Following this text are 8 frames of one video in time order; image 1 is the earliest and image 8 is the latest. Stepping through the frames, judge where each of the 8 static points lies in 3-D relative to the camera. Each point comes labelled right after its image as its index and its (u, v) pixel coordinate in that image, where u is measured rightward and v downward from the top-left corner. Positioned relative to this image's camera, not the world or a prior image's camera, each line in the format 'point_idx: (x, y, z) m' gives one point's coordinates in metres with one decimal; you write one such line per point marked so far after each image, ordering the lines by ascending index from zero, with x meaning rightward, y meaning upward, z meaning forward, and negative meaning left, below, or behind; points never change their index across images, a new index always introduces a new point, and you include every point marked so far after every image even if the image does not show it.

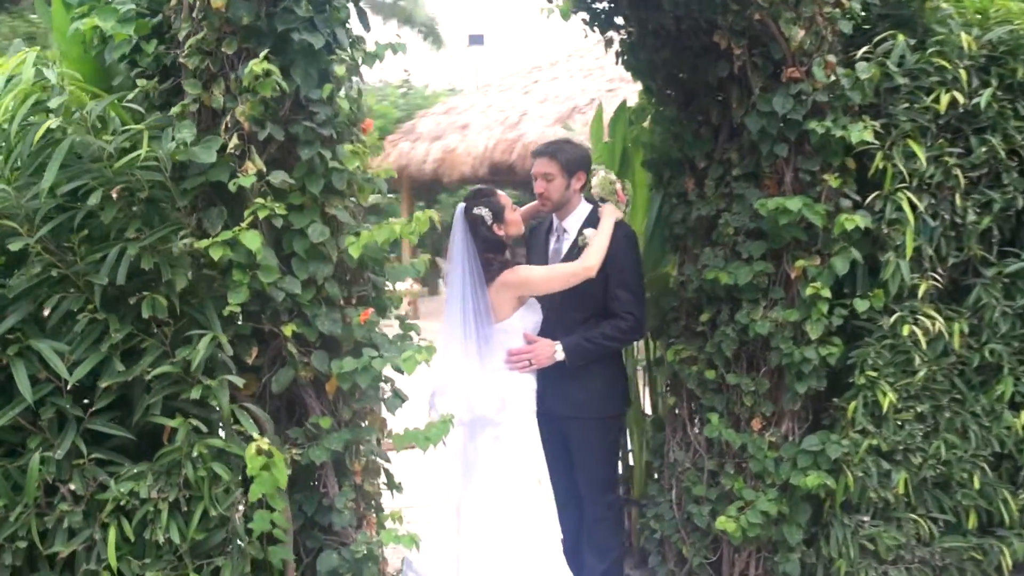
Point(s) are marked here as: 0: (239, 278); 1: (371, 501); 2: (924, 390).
0: (-0.5, 0.0, +1.9) m
1: (-0.3, -0.5, +2.2) m
2: (+1.3, -0.3, +3.0) m
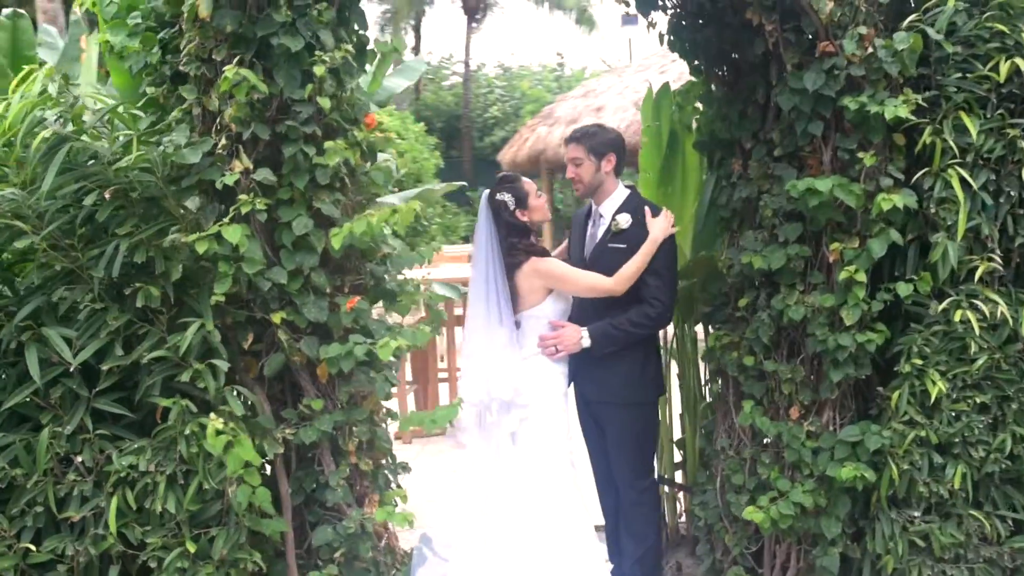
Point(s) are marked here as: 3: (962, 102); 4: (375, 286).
0: (-0.6, 0.0, +2.1) m
1: (-0.3, -0.5, +2.3) m
2: (+1.4, -0.3, +2.8) m
3: (+1.3, +0.5, +2.7) m
4: (-0.3, 0.0, +2.3) m
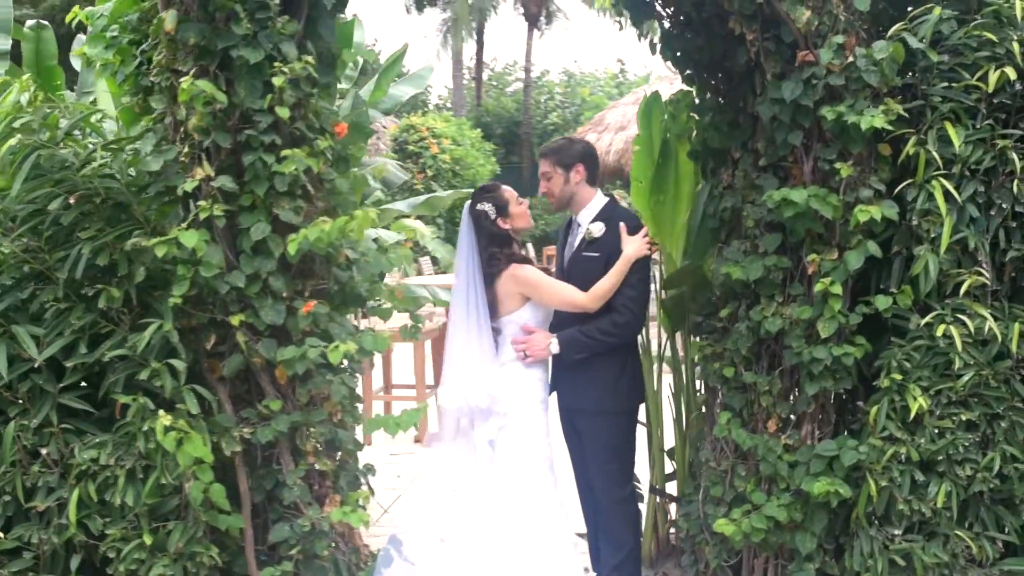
0: (-0.7, 0.0, +2.1) m
1: (-0.4, -0.5, +2.4) m
2: (+1.3, -0.3, +2.7) m
3: (+1.2, +0.5, +2.7) m
4: (-0.4, 0.0, +2.4) m
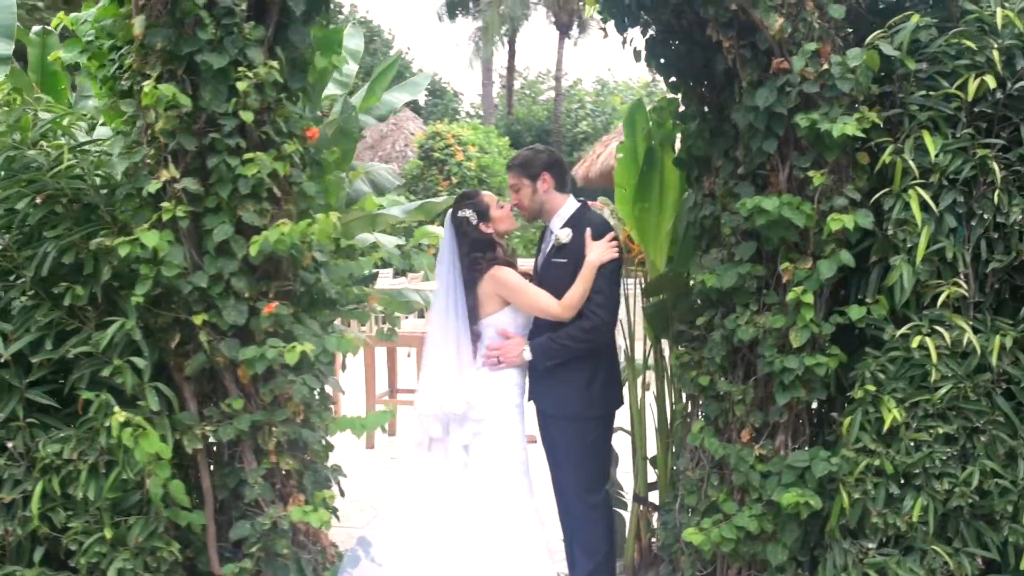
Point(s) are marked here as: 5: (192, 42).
0: (-0.8, 0.0, +2.2) m
1: (-0.5, -0.5, +2.4) m
2: (+1.2, -0.3, +2.7) m
3: (+1.1, +0.5, +2.6) m
4: (-0.5, 0.0, +2.4) m
5: (-0.7, +0.6, +2.2) m
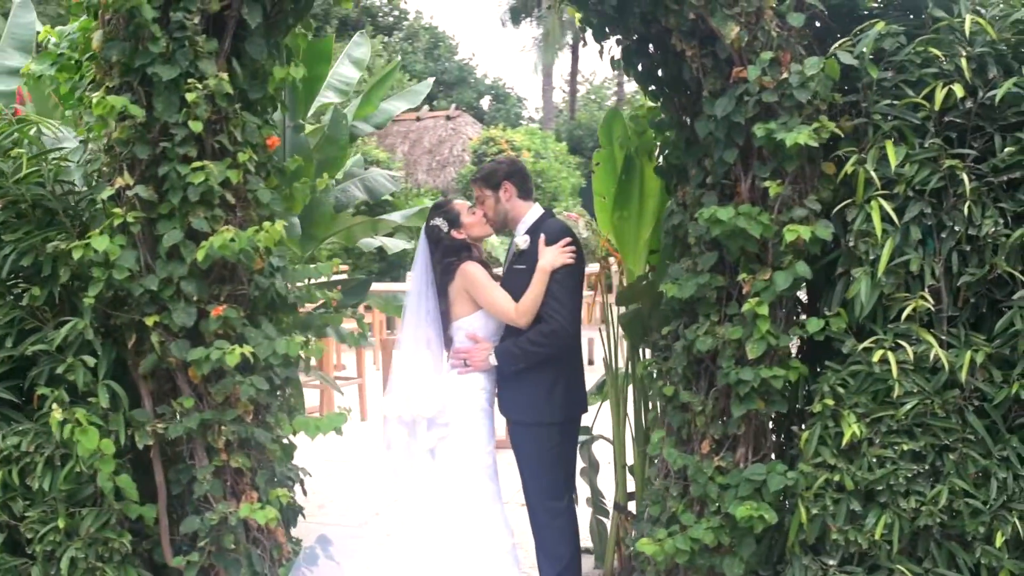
0: (-1.0, 0.0, +2.3) m
1: (-0.7, -0.5, +2.5) m
2: (+1.1, -0.4, +2.6) m
3: (+1.0, +0.4, +2.6) m
4: (-0.6, 0.0, +2.5) m
5: (-0.9, +0.6, +2.3) m
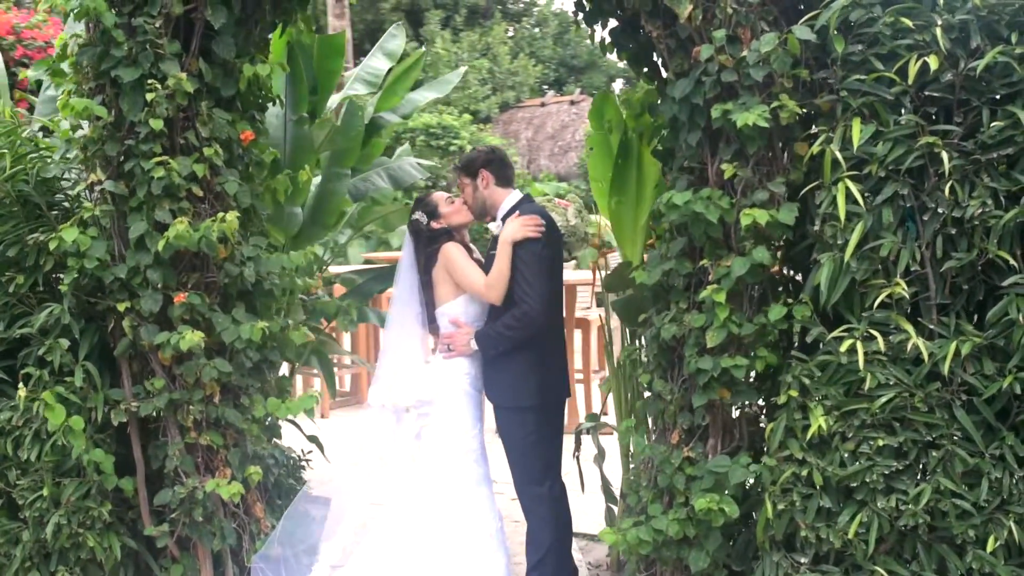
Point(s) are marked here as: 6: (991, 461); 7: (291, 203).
0: (-1.1, +0.1, +2.5) m
1: (-0.8, -0.5, +2.6) m
2: (+1.0, -0.3, +2.5) m
3: (+0.9, +0.5, +2.4) m
4: (-0.8, 0.0, +2.6) m
5: (-1.0, +0.6, +2.4) m
6: (+1.2, -0.4, +2.5) m
7: (-0.7, +0.3, +3.2) m
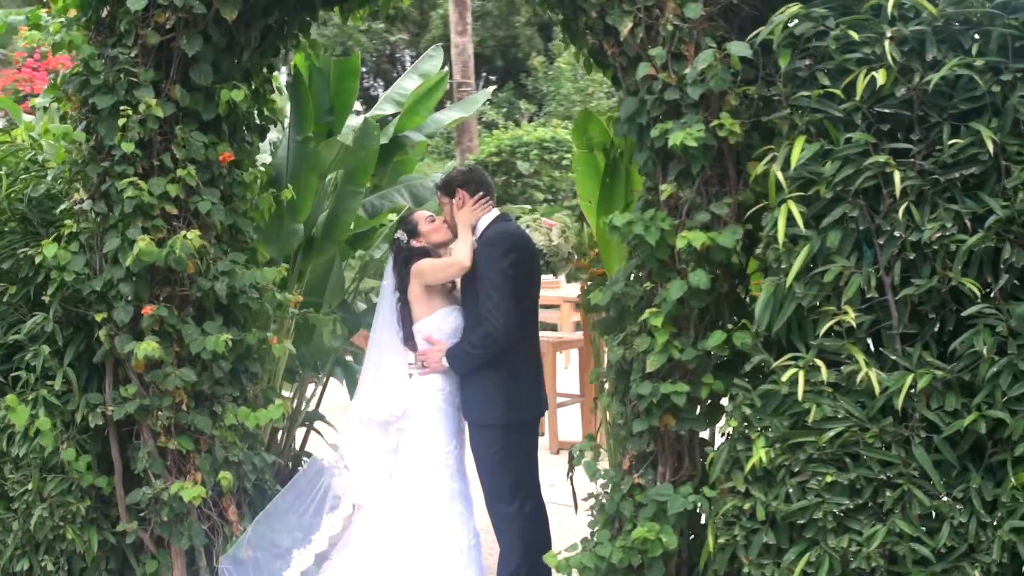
0: (-1.3, 0.0, +2.7) m
1: (-0.9, -0.5, +2.8) m
2: (+0.8, -0.4, +2.3) m
3: (+0.7, +0.4, +2.3) m
4: (-0.9, 0.0, +2.8) m
5: (-1.2, +0.5, +2.6) m
6: (+1.0, -0.5, +2.3) m
7: (-0.8, +0.2, +3.3) m
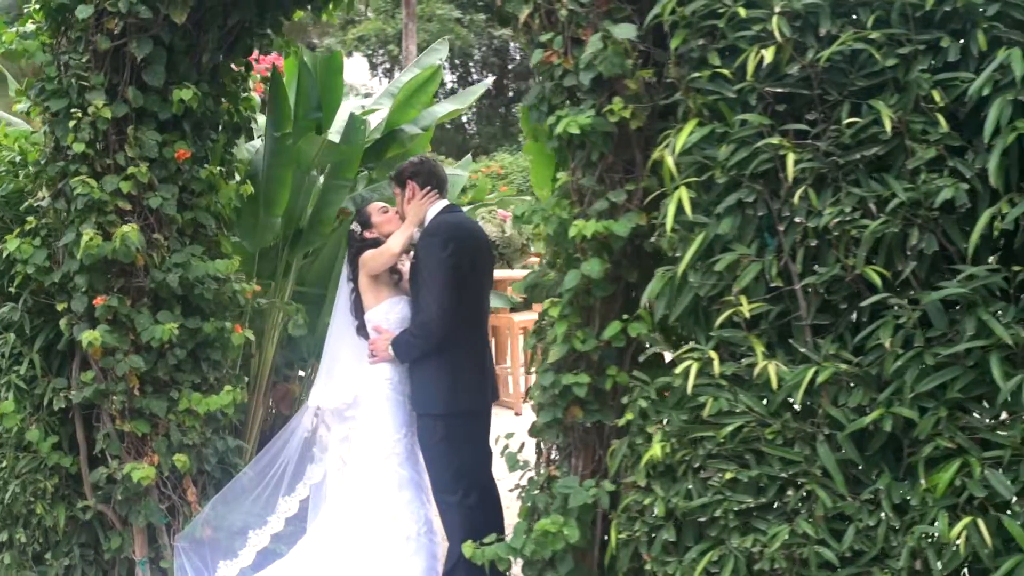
0: (-1.5, +0.1, +2.9) m
1: (-1.1, -0.5, +2.9) m
2: (+0.5, -0.4, +2.2) m
3: (+0.4, +0.4, +2.2) m
4: (-1.1, 0.0, +2.9) m
5: (-1.4, +0.6, +2.8) m
6: (+0.8, -0.5, +2.2) m
7: (-0.9, +0.3, +3.5) m
